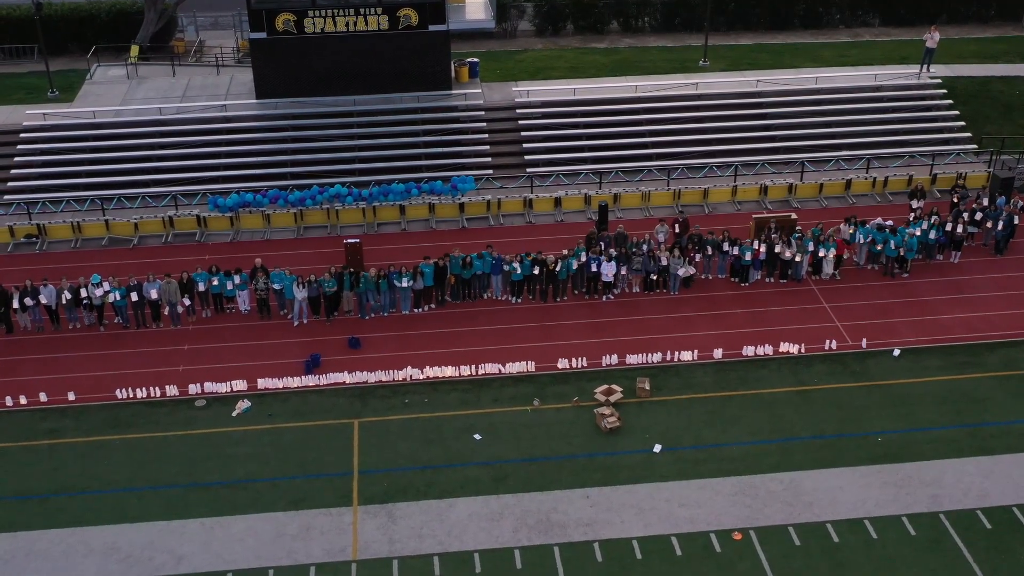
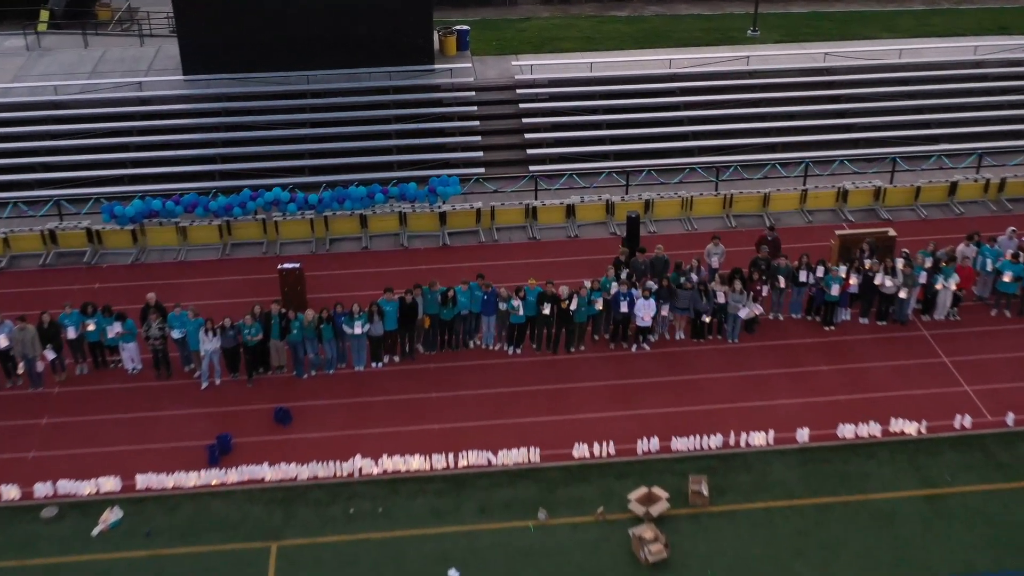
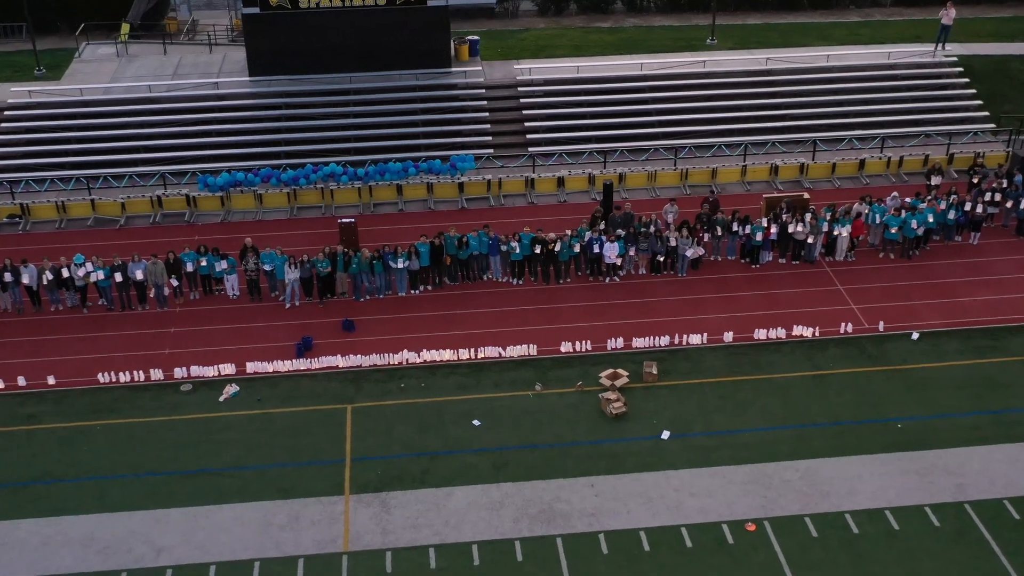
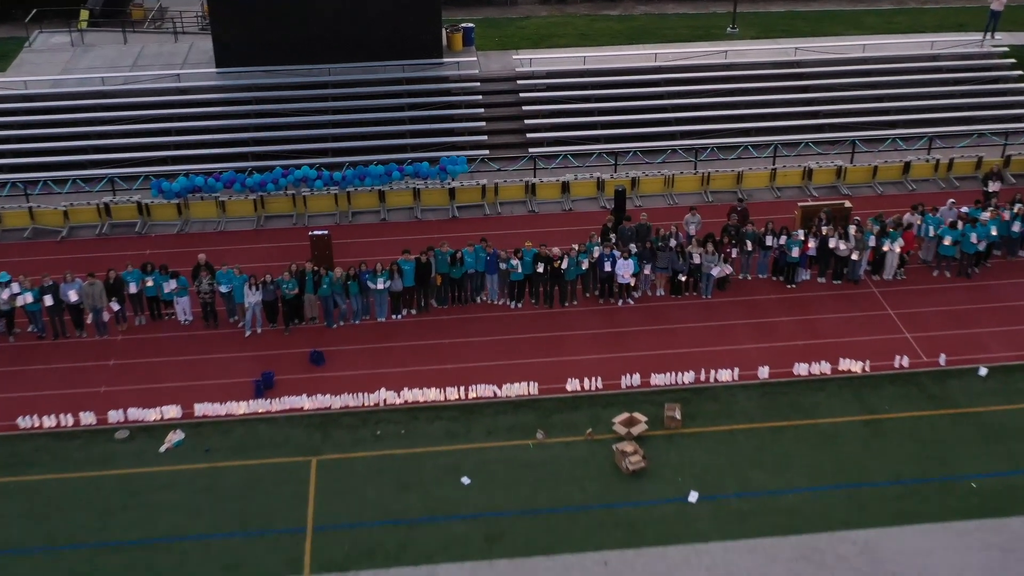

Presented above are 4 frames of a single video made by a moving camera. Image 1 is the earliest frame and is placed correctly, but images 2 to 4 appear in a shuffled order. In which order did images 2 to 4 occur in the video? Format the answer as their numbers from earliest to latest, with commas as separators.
3, 4, 2
